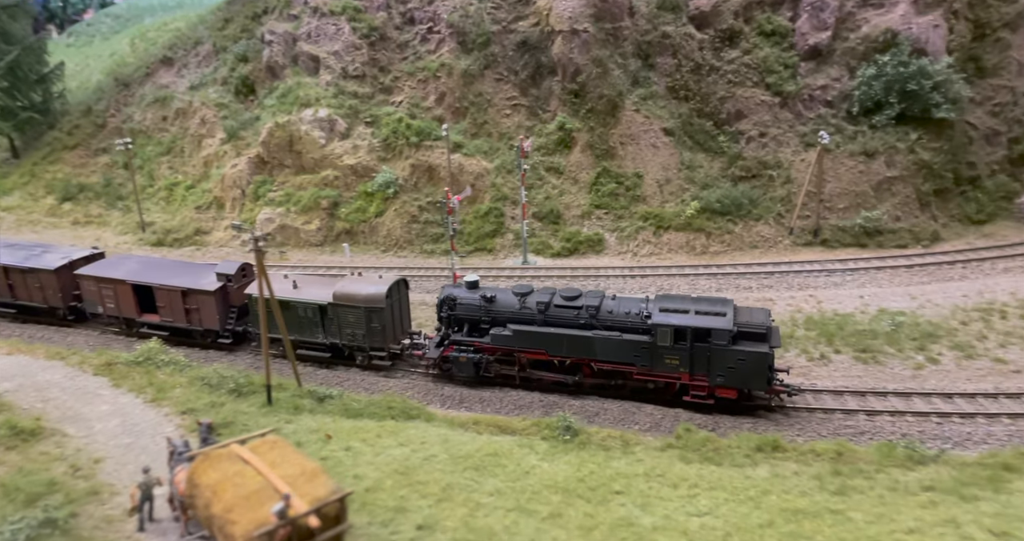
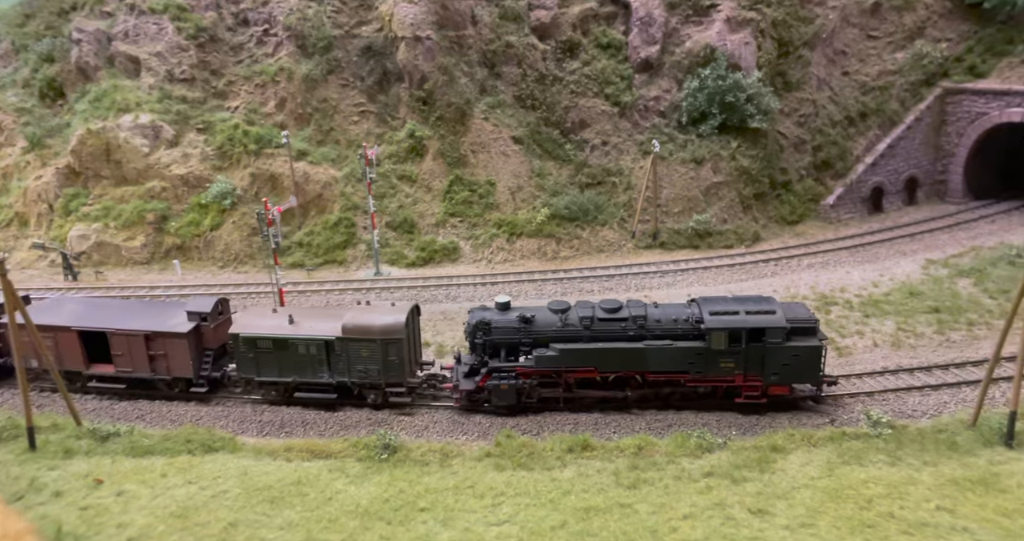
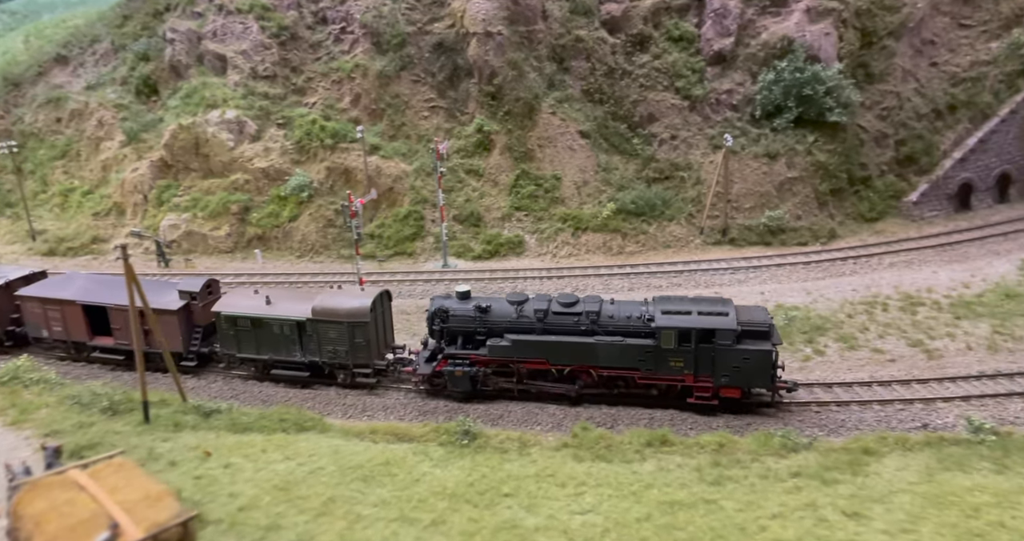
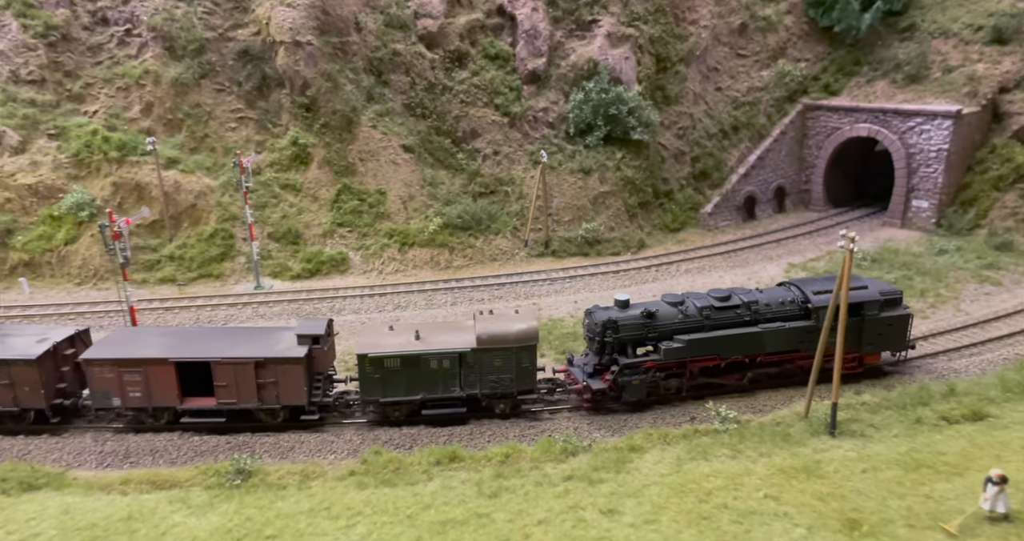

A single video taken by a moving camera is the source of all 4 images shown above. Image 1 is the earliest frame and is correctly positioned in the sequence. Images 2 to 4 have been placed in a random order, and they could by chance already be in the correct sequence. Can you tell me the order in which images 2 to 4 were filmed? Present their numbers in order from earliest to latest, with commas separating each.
3, 2, 4
